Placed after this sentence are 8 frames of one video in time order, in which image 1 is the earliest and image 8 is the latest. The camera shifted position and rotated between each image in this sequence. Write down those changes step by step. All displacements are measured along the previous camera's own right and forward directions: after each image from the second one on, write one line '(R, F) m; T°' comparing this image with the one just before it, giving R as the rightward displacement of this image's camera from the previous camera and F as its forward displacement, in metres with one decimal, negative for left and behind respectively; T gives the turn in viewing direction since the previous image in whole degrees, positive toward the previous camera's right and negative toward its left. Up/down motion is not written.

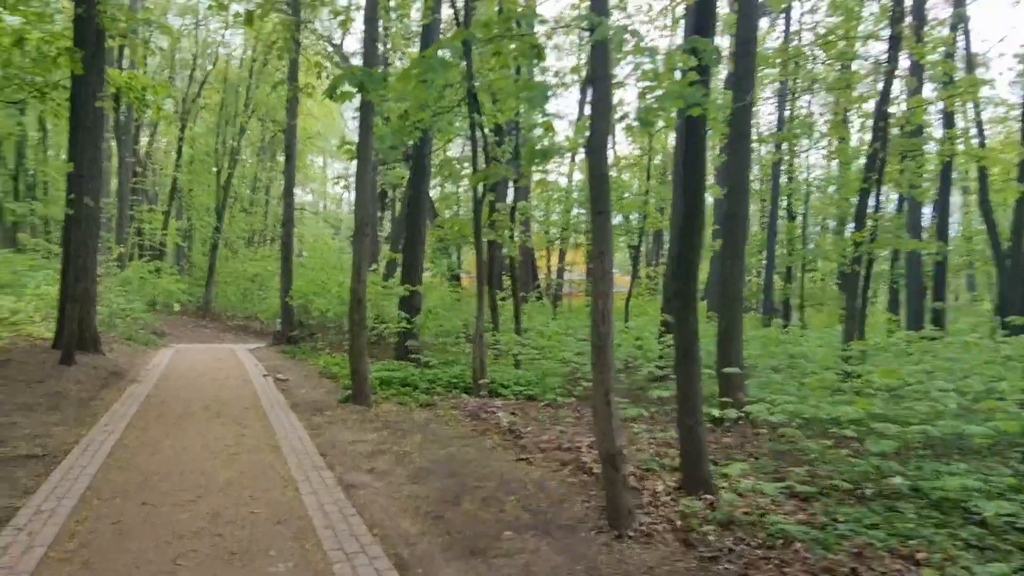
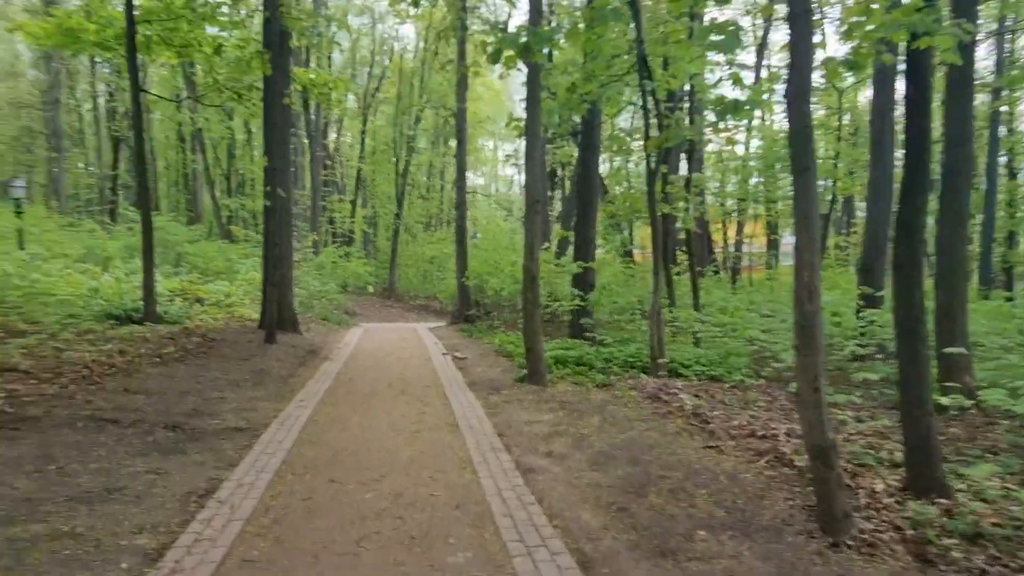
(-0.1, +0.4) m; -13°
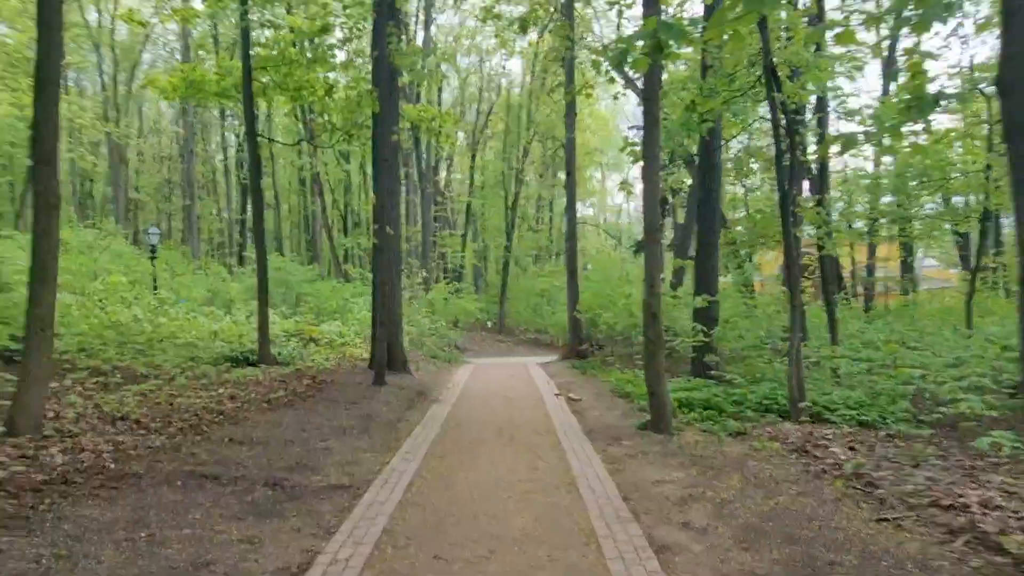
(-0.1, +0.7) m; -9°
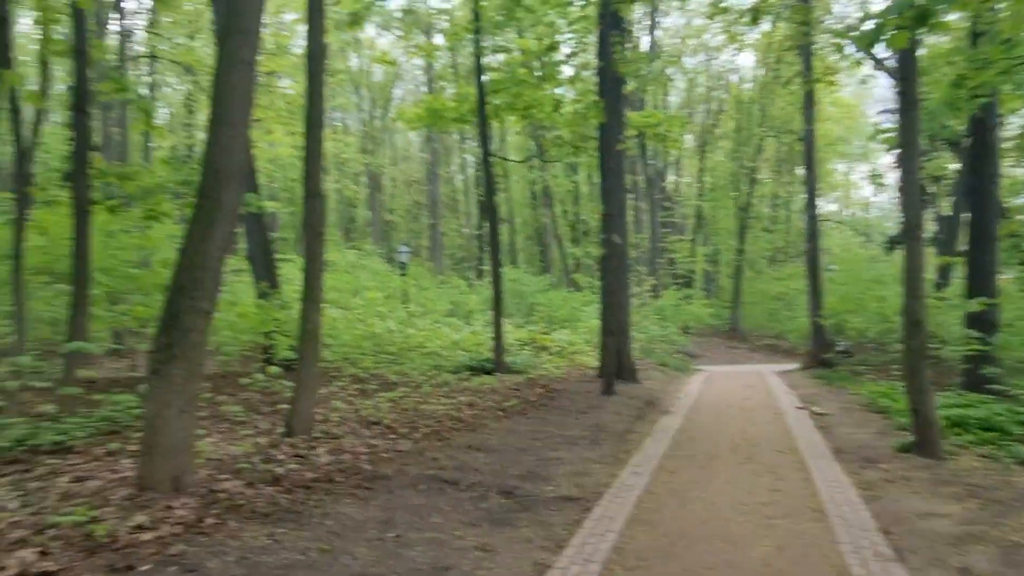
(0.0, +0.1) m; -18°
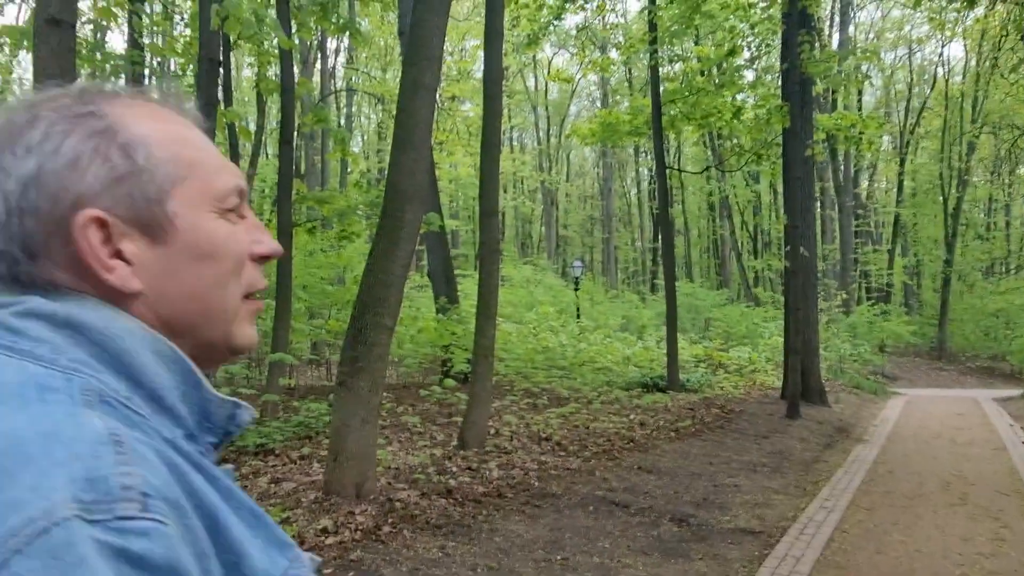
(0.0, +0.1) m; -14°
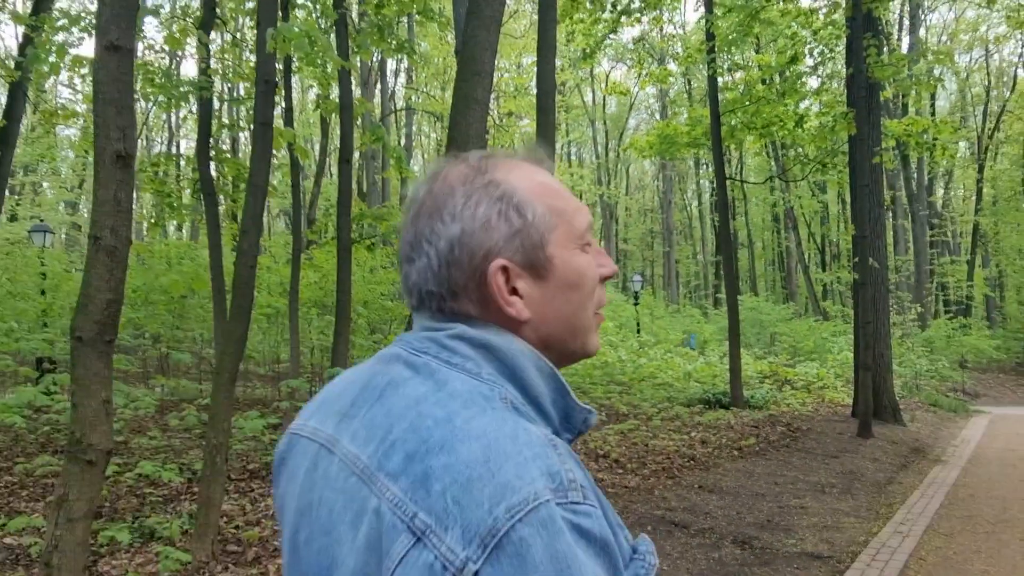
(+0.1, +0.1) m; -5°
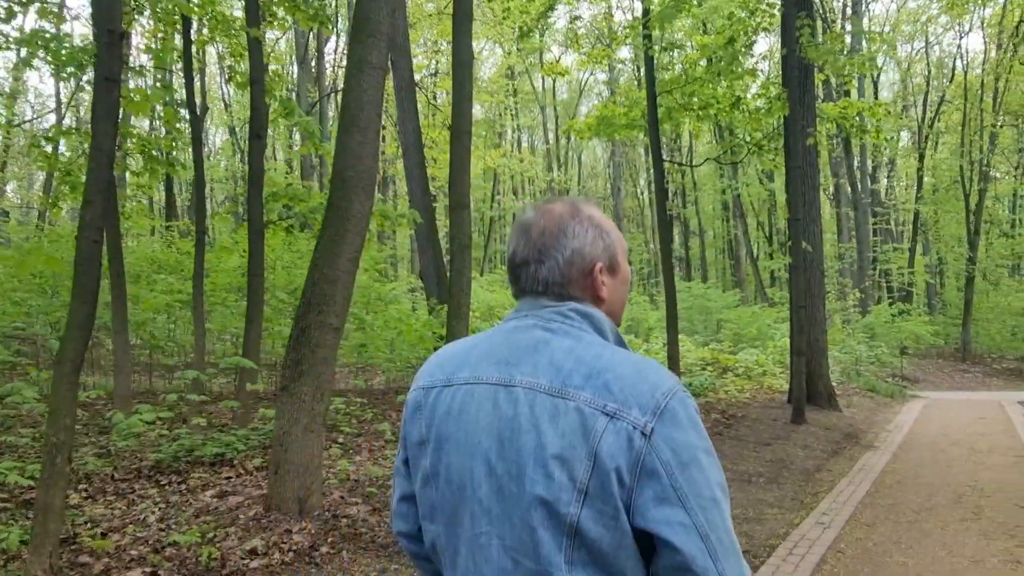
(+0.5, +0.5) m; +3°
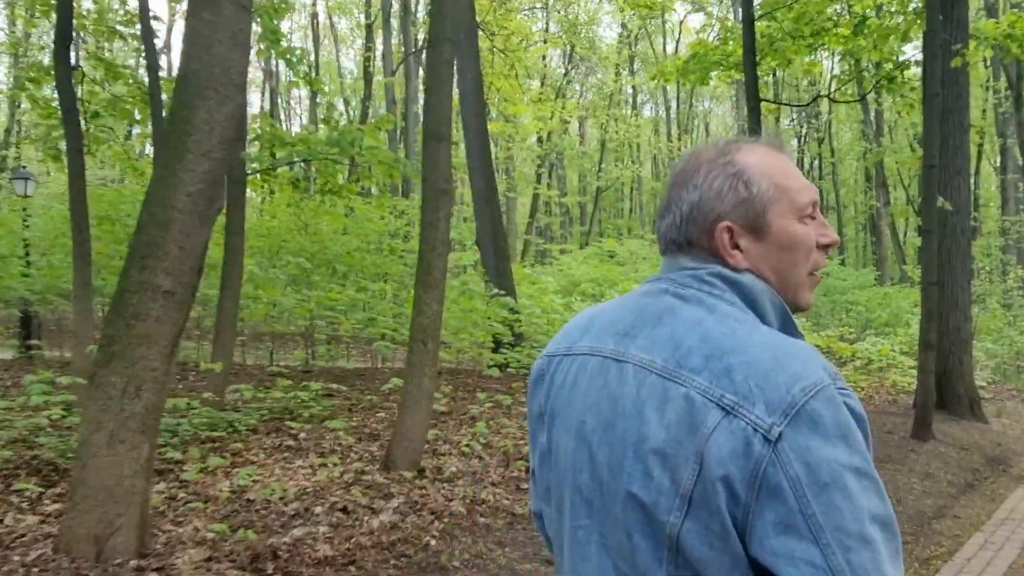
(+1.1, +2.2) m; -10°
